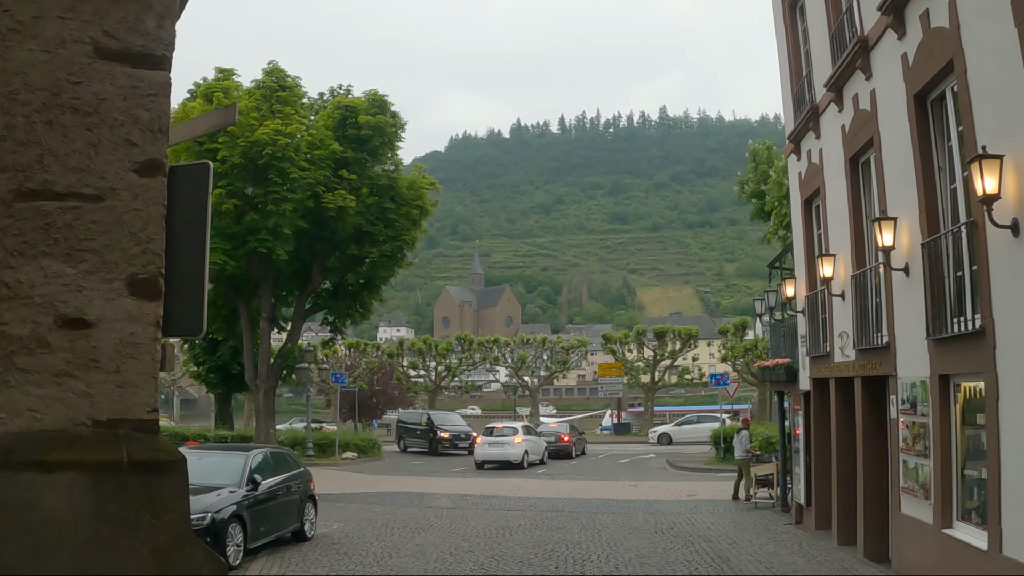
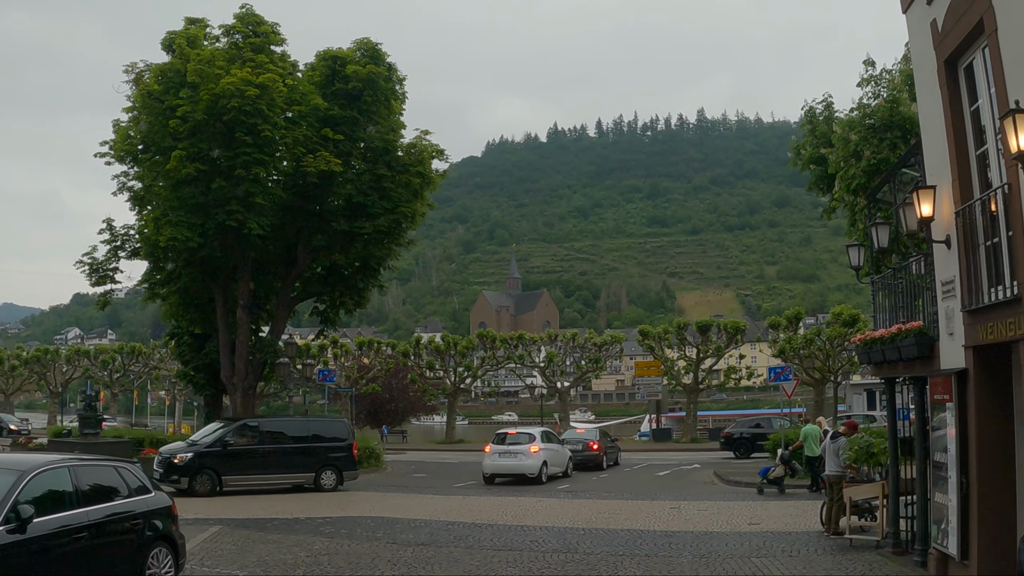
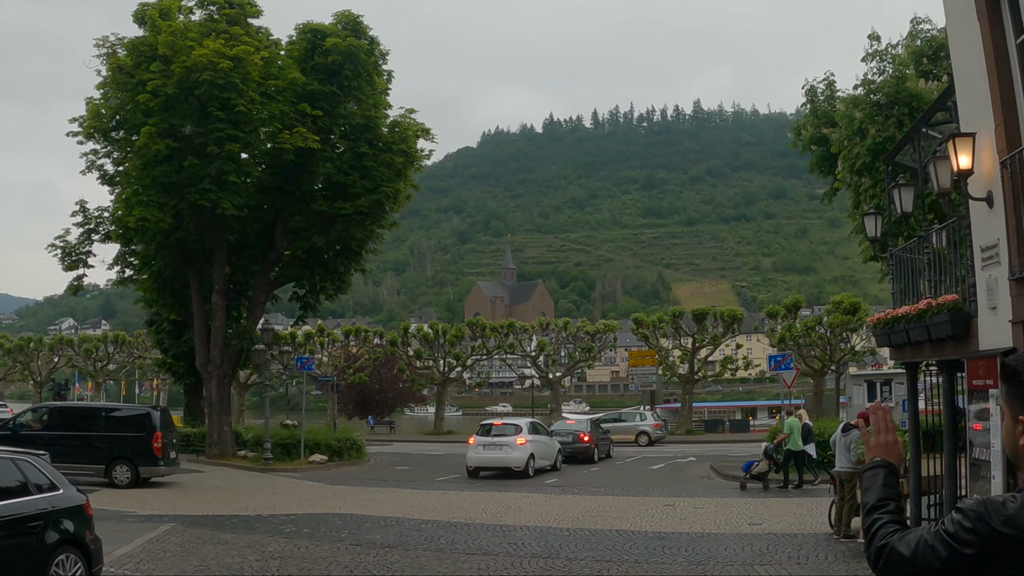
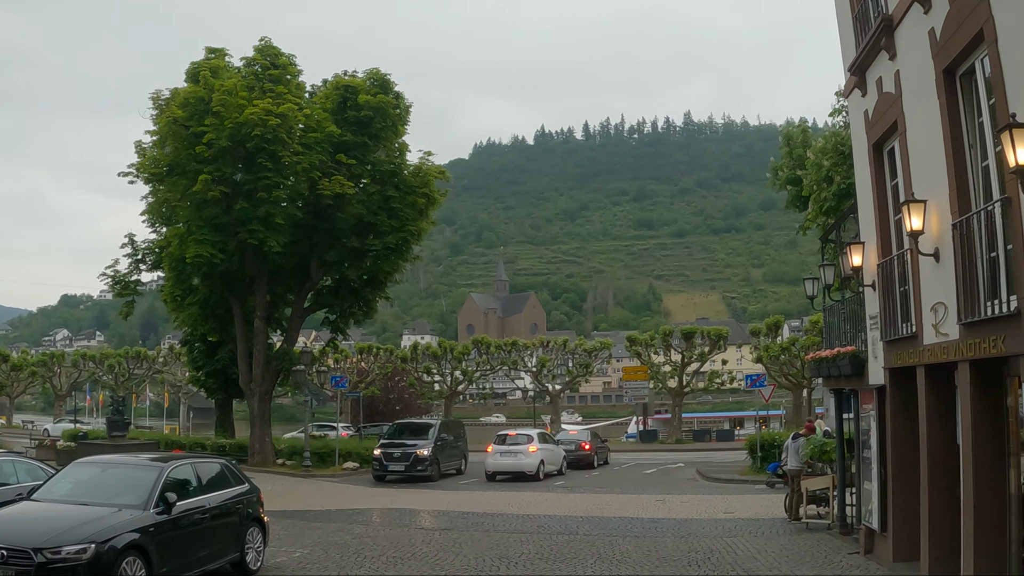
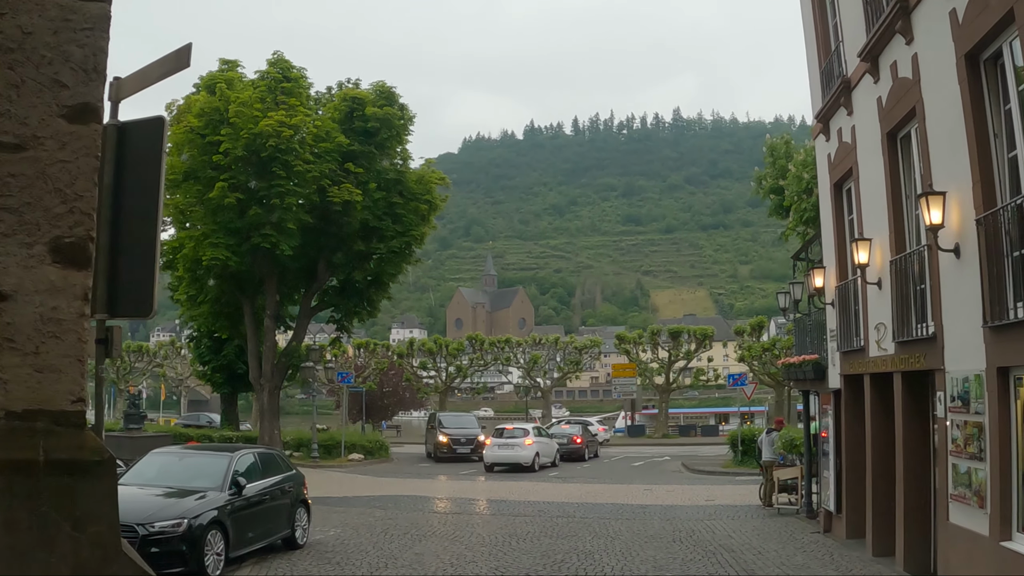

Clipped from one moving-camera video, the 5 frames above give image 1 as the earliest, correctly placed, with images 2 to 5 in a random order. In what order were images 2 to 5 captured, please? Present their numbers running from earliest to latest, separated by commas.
5, 4, 2, 3
